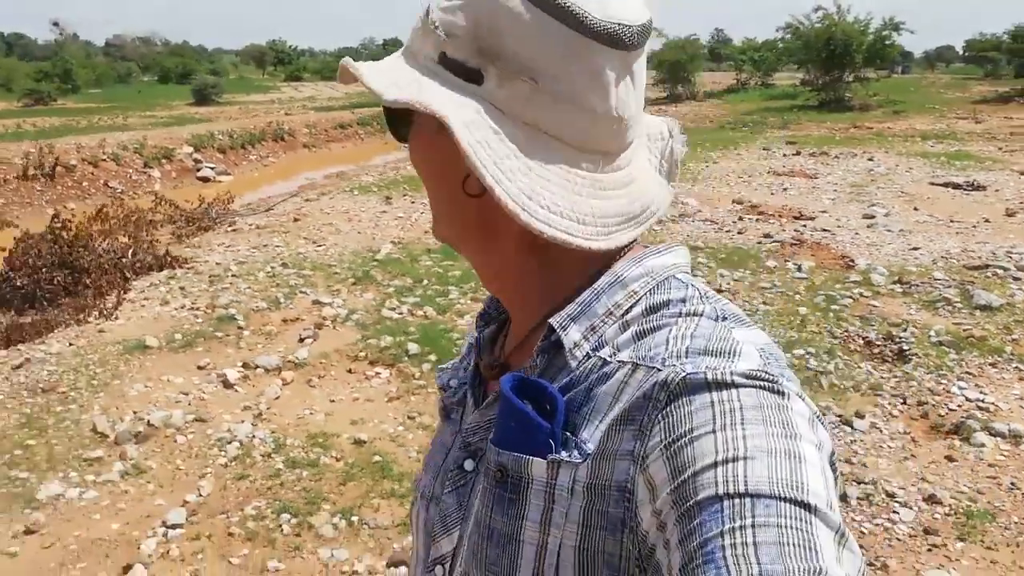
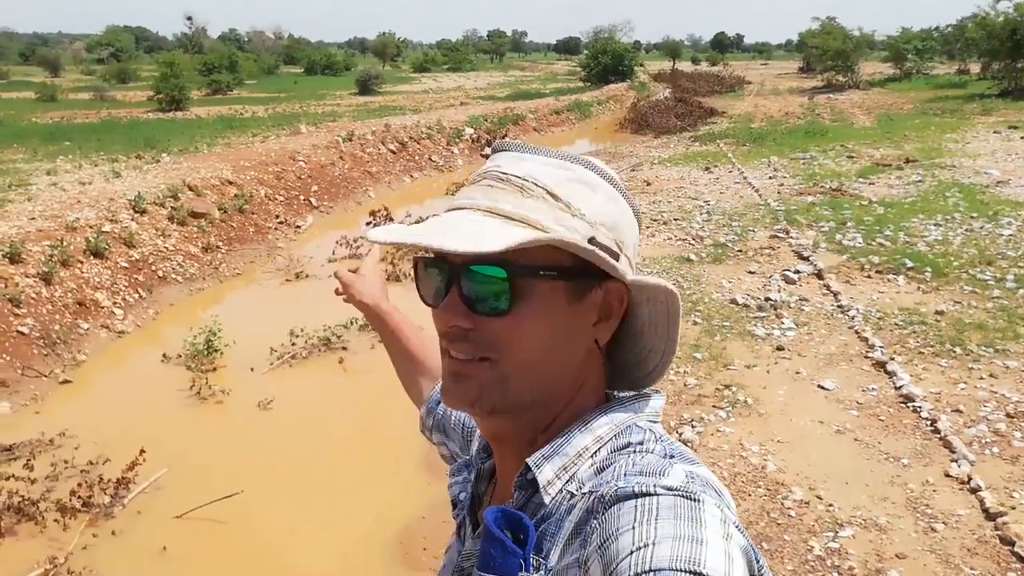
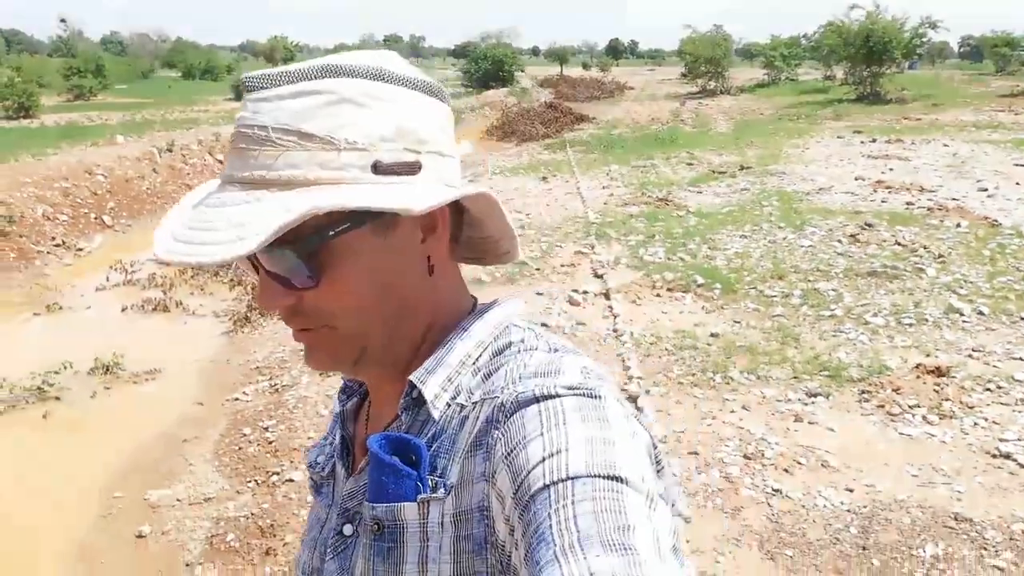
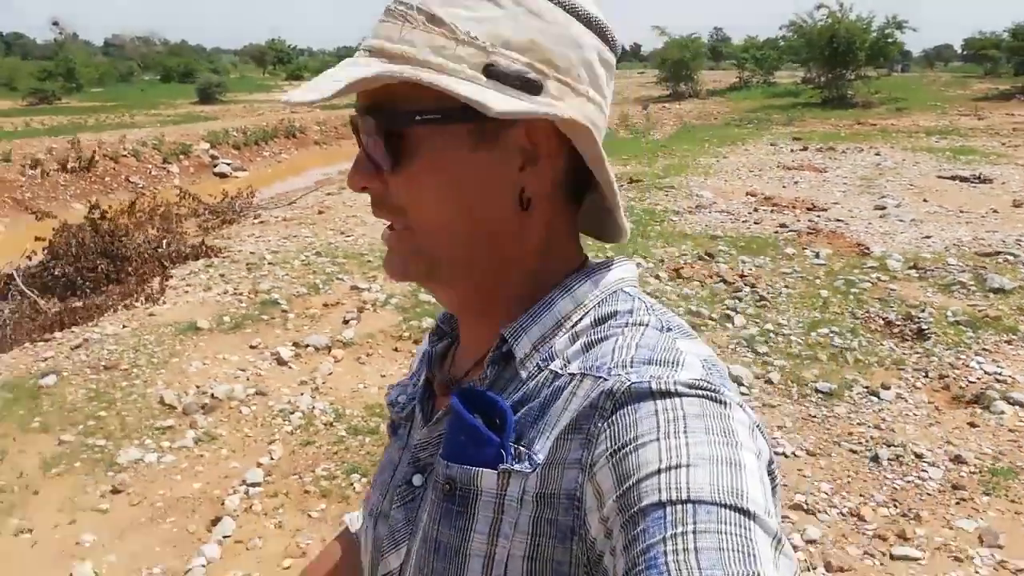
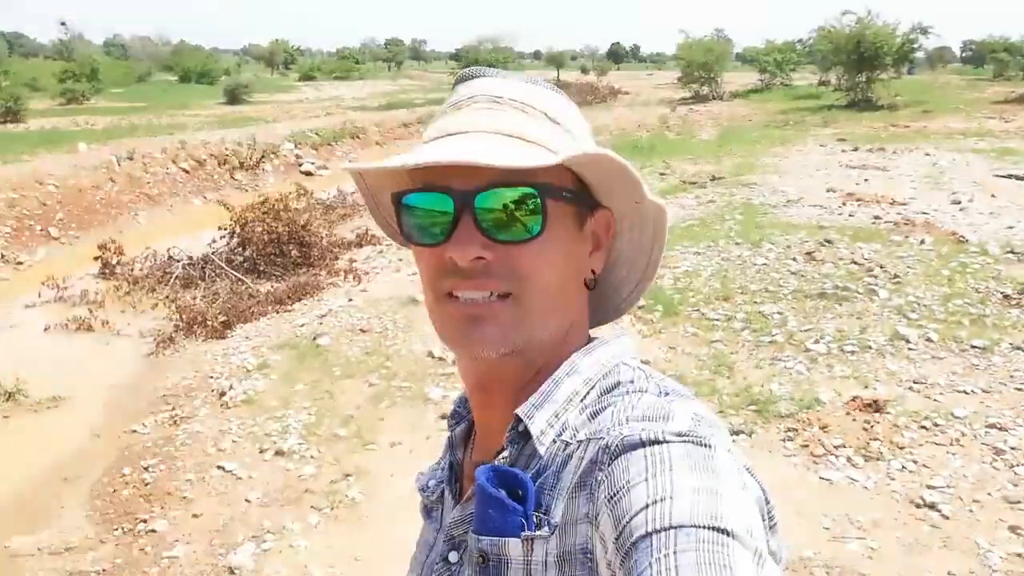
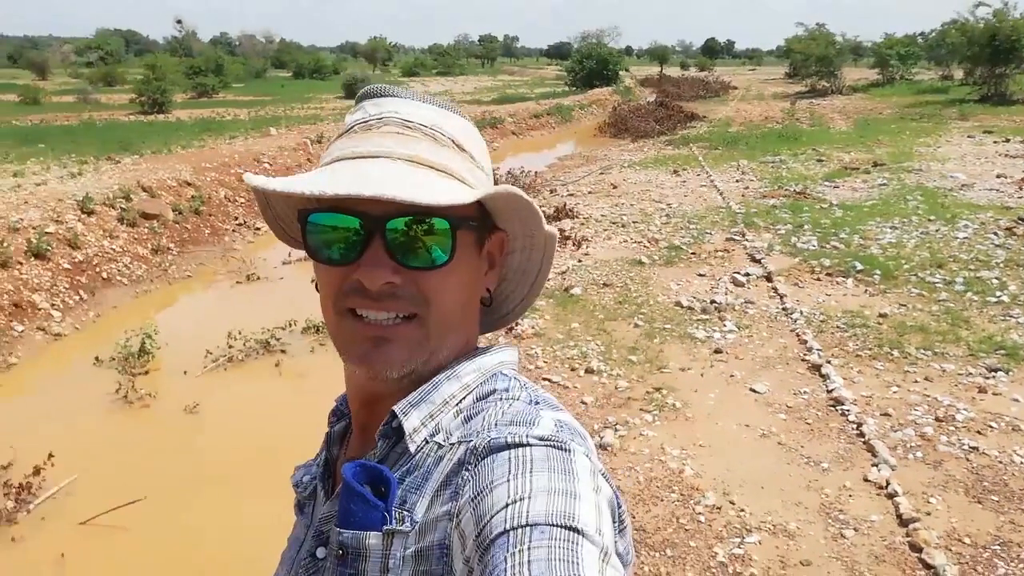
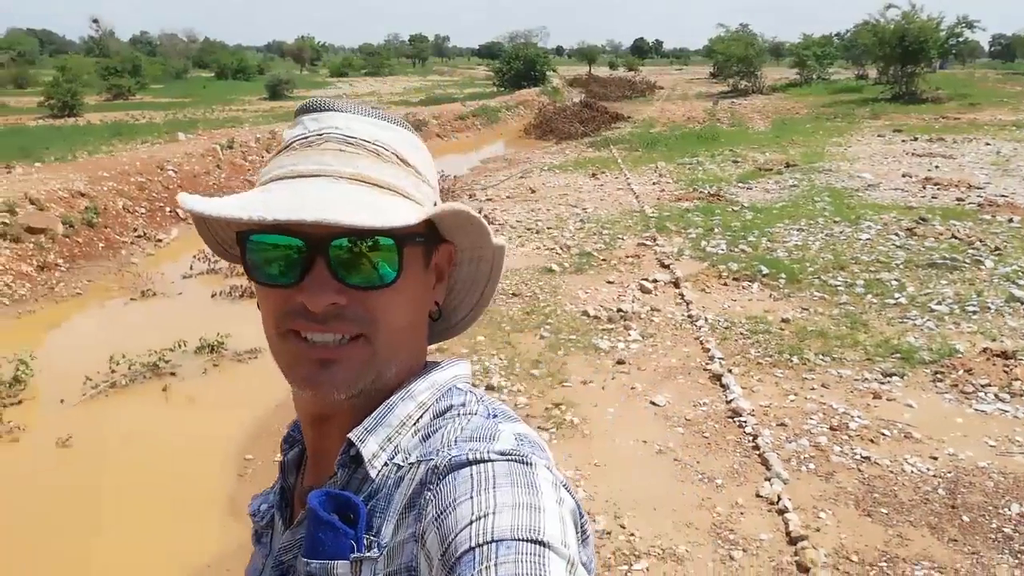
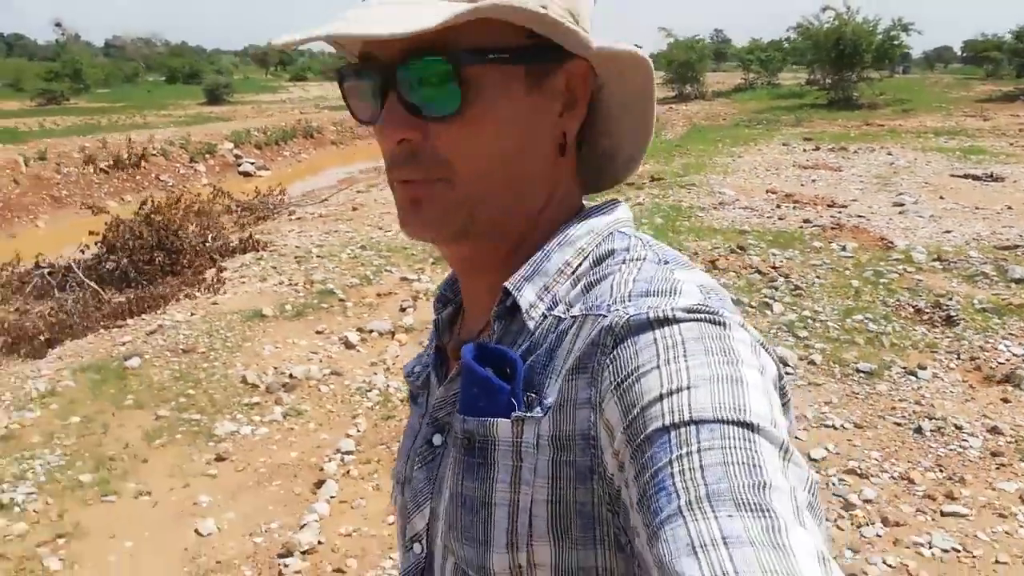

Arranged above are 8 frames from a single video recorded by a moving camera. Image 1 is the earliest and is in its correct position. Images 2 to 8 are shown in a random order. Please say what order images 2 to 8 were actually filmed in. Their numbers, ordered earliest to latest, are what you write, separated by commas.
4, 8, 5, 3, 7, 6, 2
